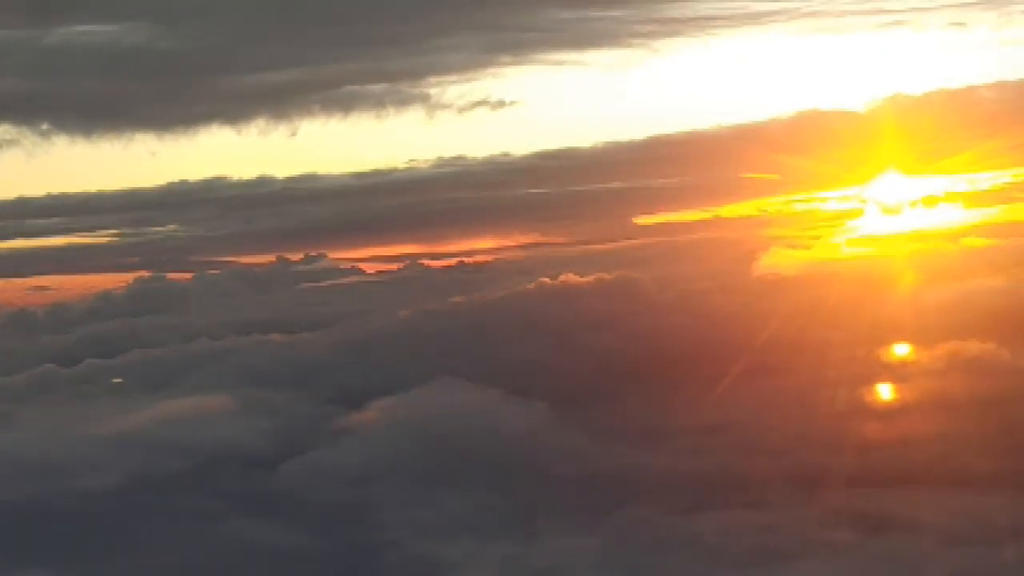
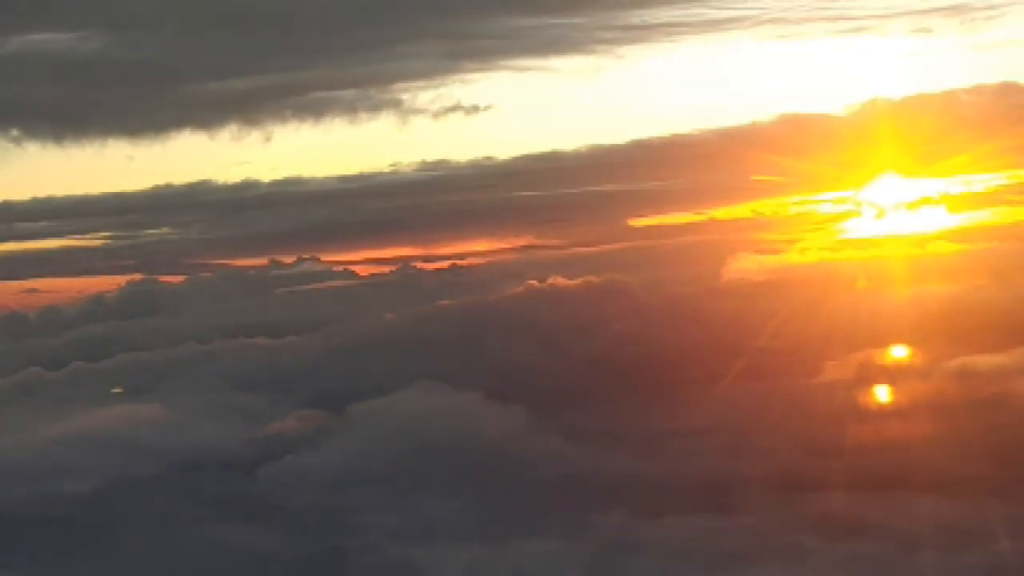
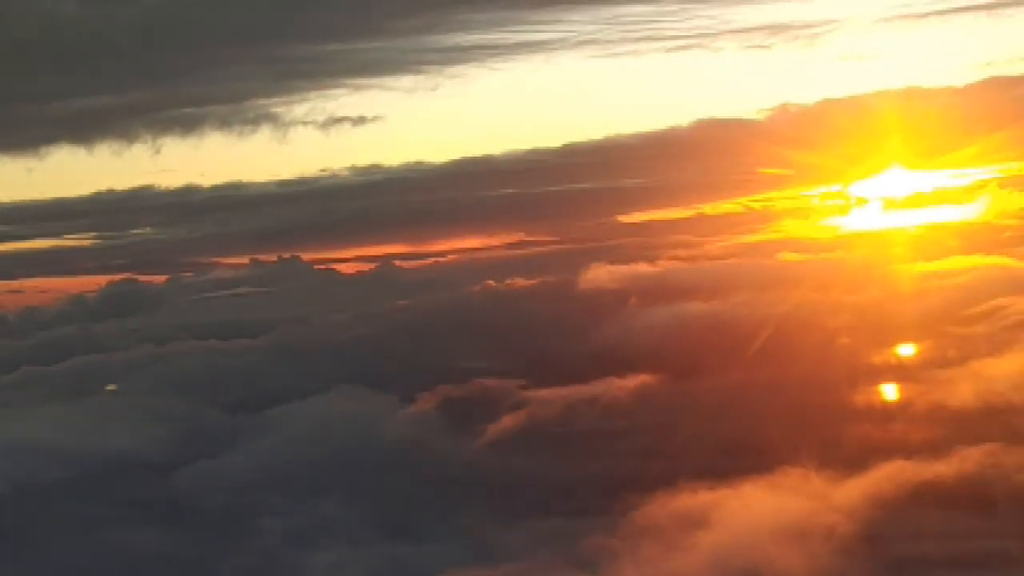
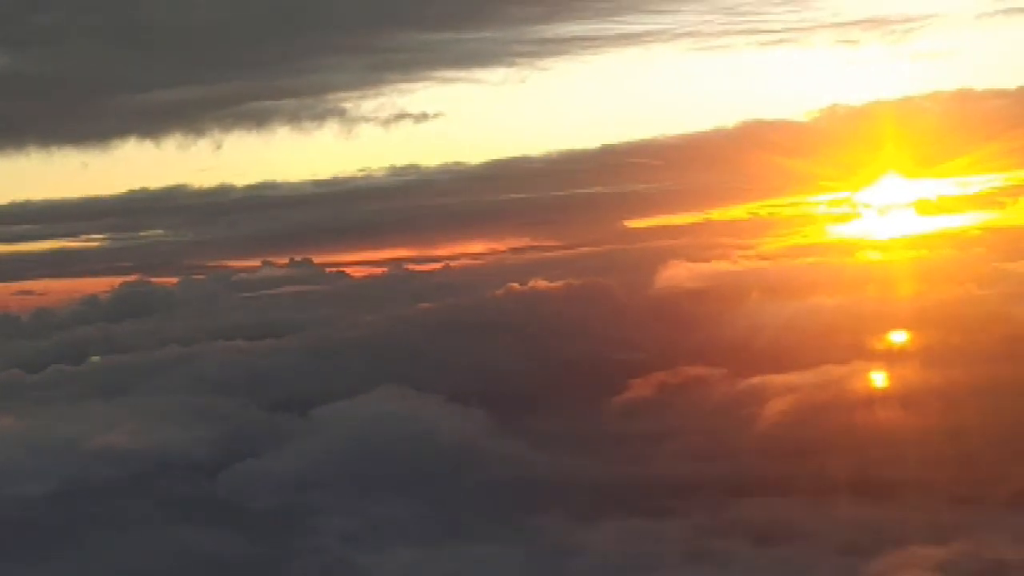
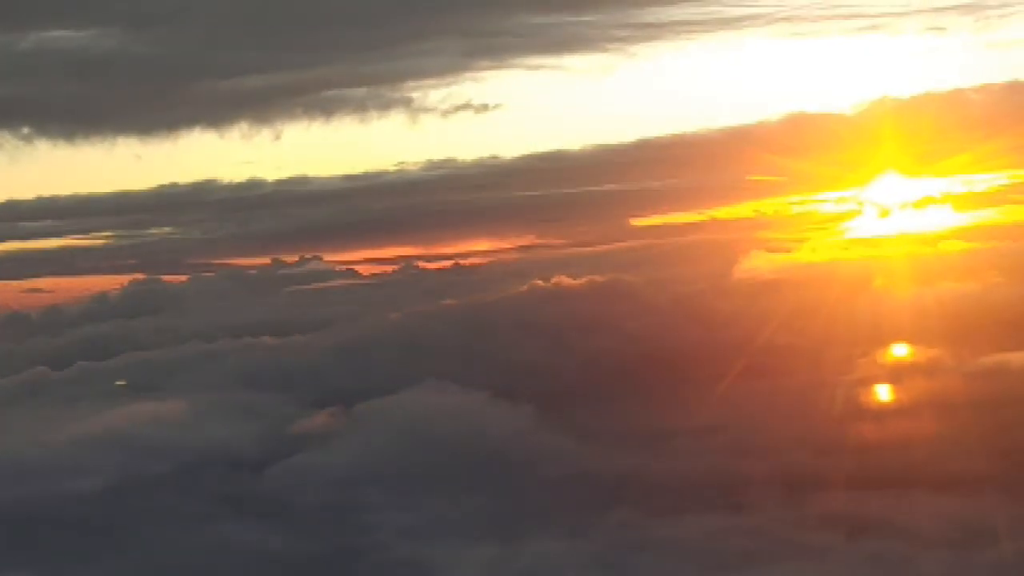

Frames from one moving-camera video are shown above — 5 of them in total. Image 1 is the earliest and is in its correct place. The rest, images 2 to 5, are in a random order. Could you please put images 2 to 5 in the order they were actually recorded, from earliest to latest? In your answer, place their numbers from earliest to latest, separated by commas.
5, 2, 4, 3
